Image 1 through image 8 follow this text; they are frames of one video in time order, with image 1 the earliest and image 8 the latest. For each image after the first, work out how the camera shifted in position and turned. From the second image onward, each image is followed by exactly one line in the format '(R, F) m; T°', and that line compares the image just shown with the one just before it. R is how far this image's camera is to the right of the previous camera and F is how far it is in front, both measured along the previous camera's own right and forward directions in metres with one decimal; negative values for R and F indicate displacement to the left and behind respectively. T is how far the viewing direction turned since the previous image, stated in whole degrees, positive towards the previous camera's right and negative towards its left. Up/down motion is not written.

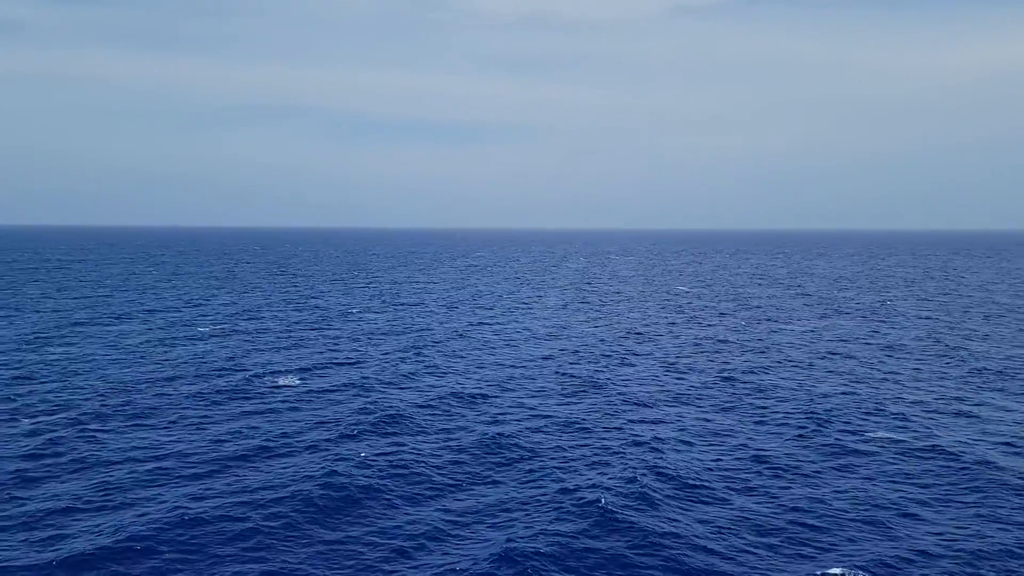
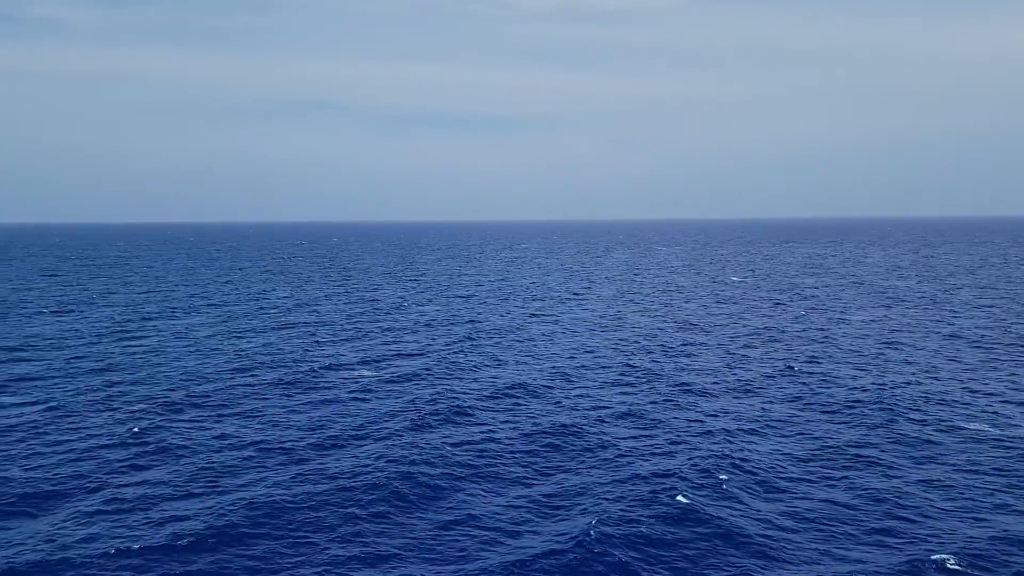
(-0.6, 0.0) m; -3°
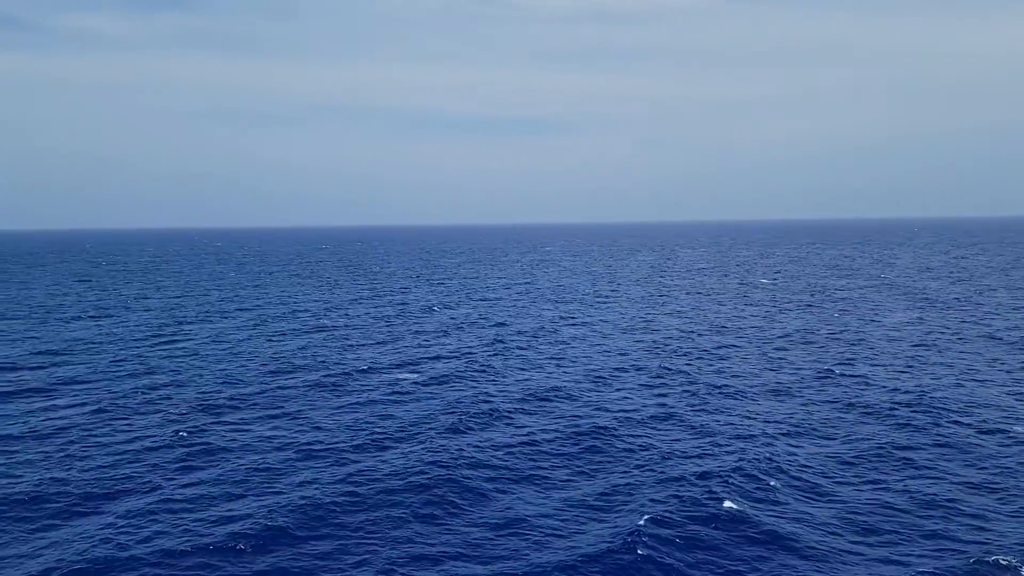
(-0.4, 0.0) m; -2°
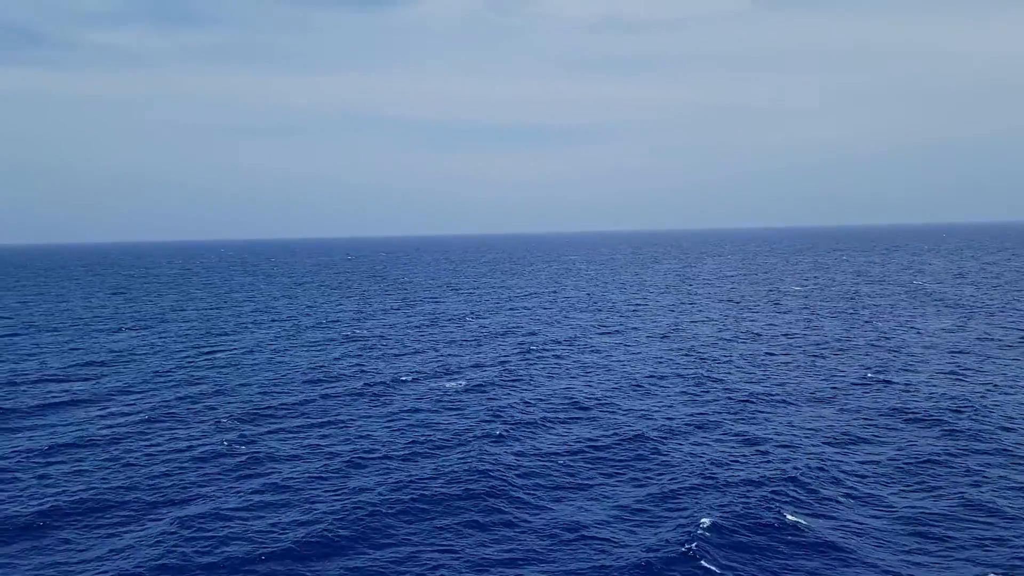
(-0.5, 0.0) m; -1°
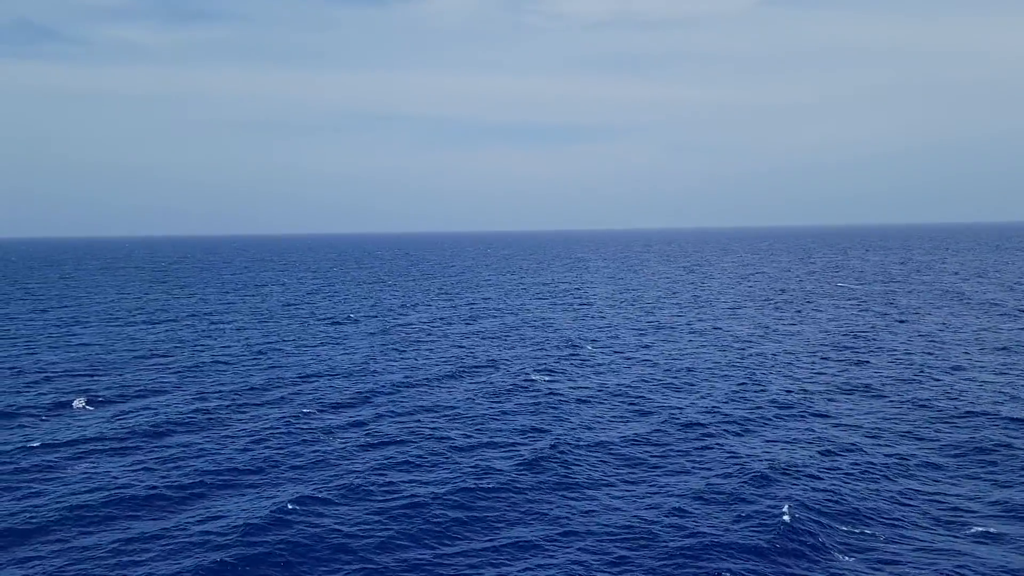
(+1.6, -1.7) m; -1°
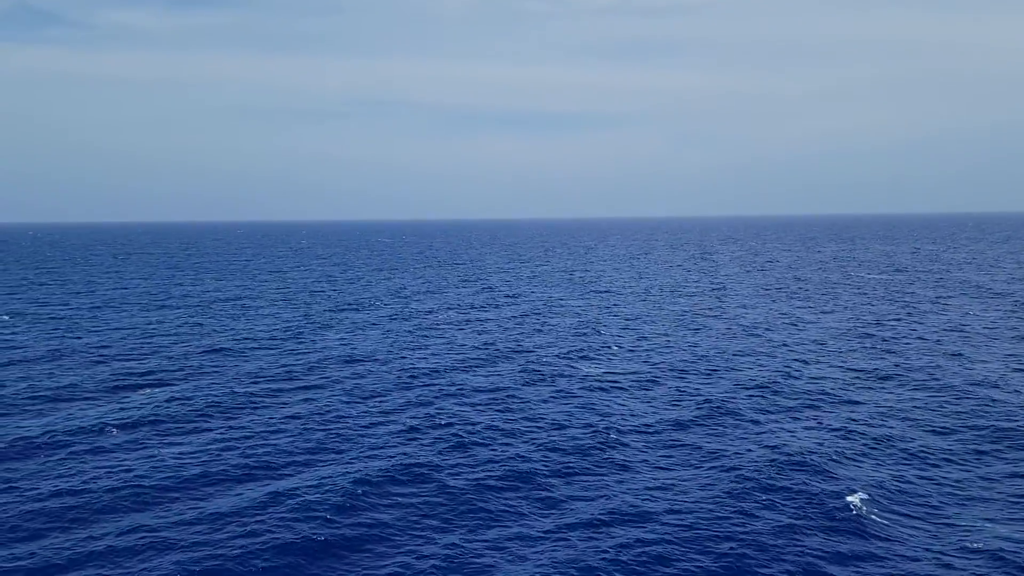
(-1.9, -0.9) m; 0°
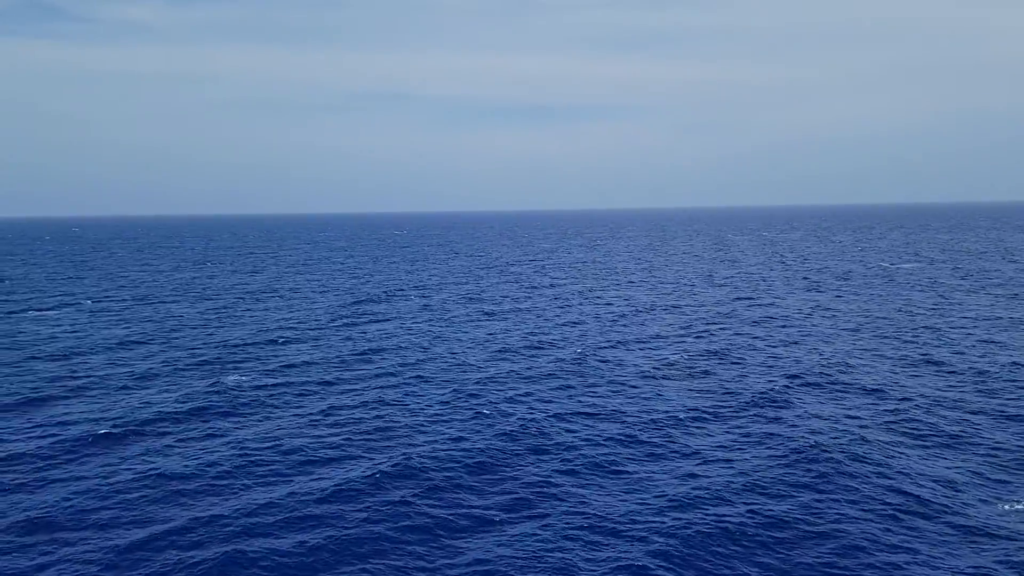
(-3.3, -0.6) m; 0°
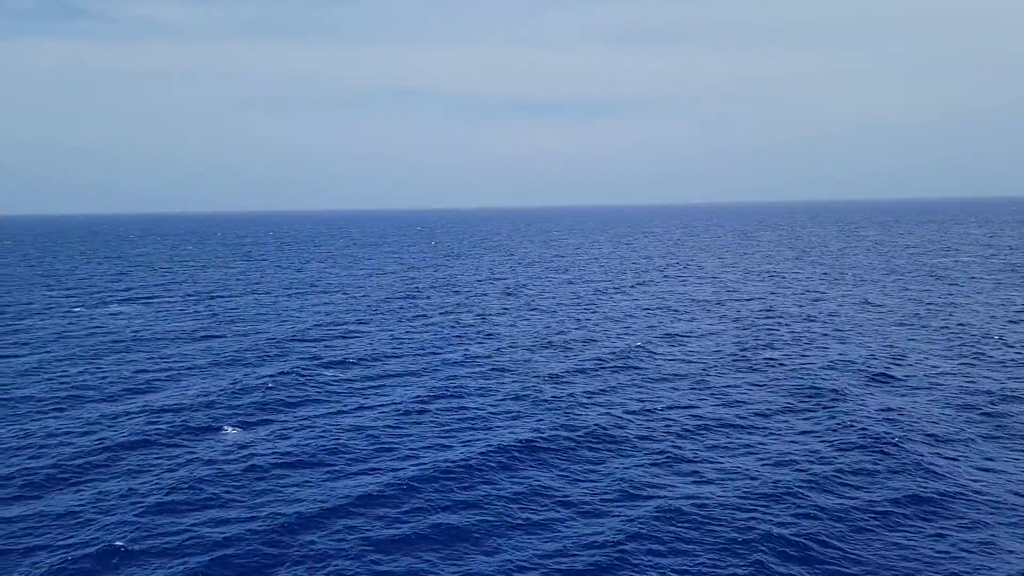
(-4.3, +0.2) m; -1°
